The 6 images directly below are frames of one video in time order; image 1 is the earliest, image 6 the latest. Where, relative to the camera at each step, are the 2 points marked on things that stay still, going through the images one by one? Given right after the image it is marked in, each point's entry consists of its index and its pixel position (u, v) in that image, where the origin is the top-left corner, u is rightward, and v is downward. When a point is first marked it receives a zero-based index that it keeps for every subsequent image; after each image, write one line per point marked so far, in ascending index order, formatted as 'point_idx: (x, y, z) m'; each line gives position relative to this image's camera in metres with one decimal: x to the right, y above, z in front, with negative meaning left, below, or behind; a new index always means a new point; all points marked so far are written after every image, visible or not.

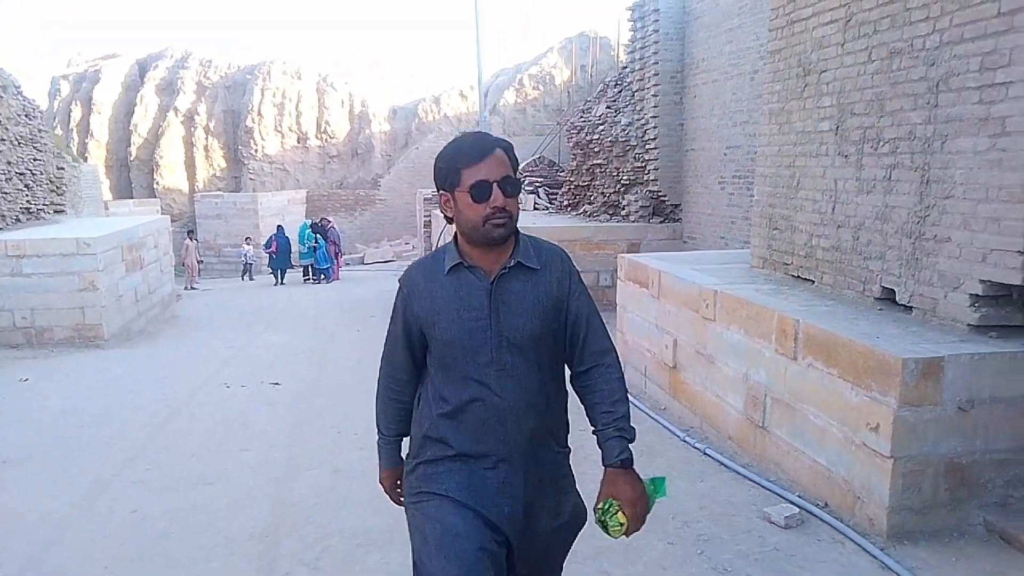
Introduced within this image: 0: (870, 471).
0: (+1.4, -0.7, +3.3) m
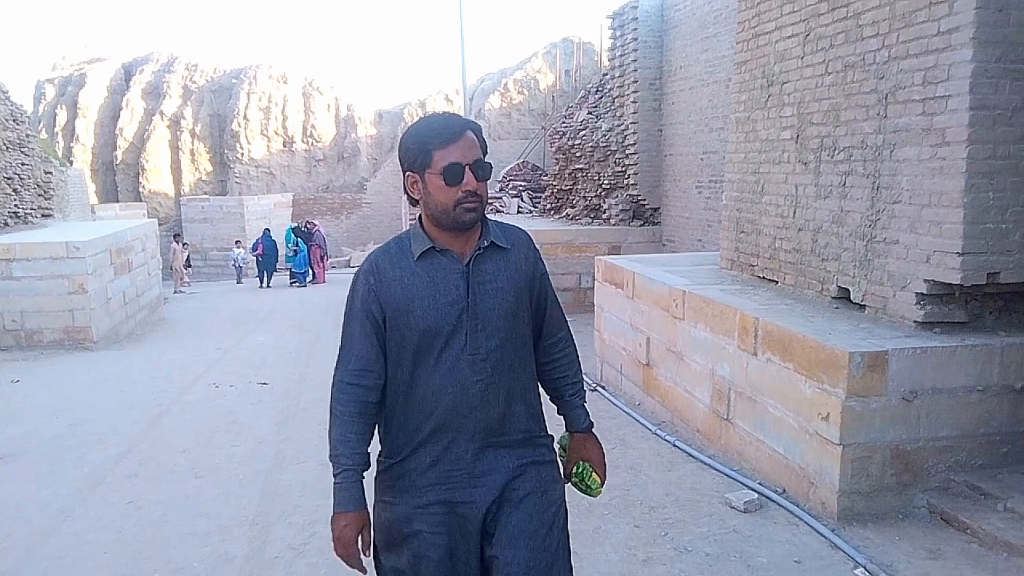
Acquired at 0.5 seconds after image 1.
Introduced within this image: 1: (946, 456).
0: (+1.3, -0.7, +3.6) m
1: (+1.8, -0.7, +3.5) m
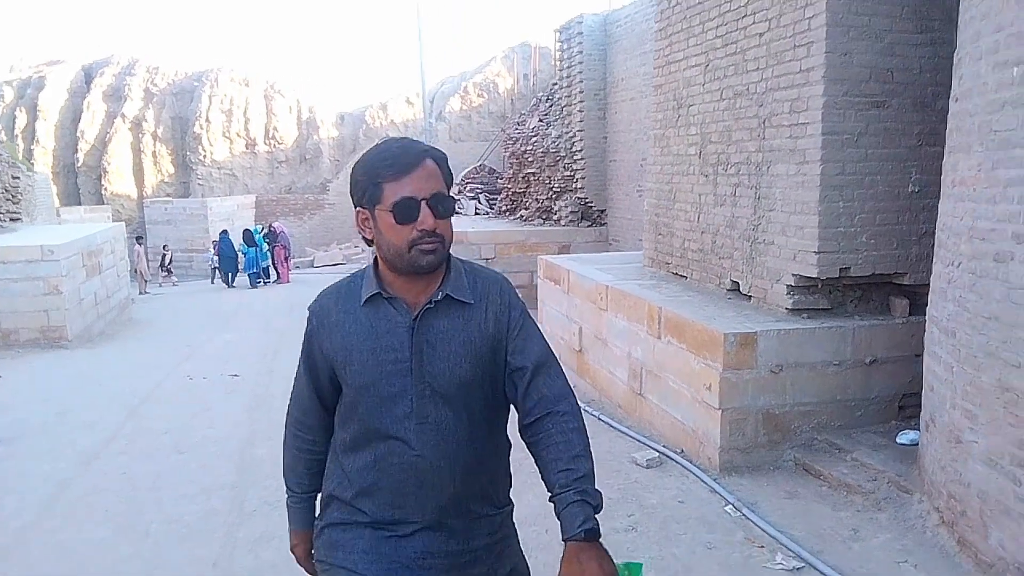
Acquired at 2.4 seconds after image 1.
0: (+1.0, -0.7, +4.3) m
1: (+1.5, -0.7, +4.3) m
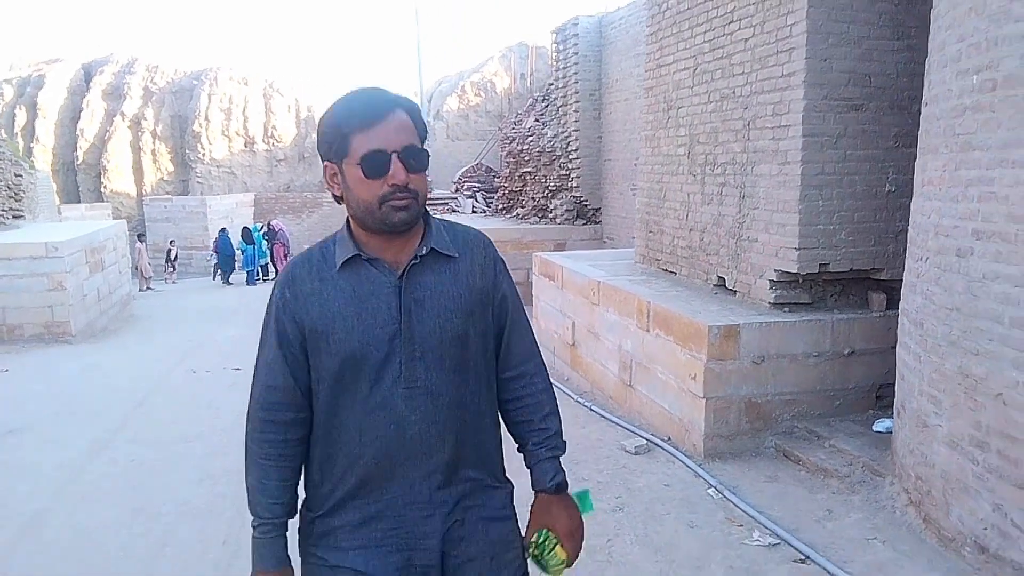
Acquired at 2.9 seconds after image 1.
0: (+1.0, -0.7, +4.5) m
1: (+1.5, -0.6, +4.5) m
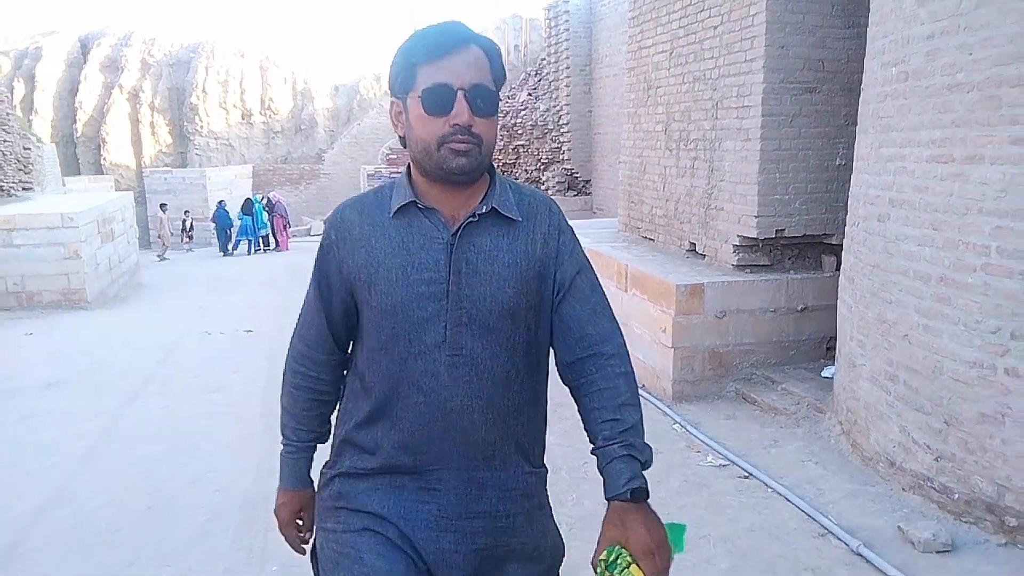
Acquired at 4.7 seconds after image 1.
0: (+0.9, -0.4, +5.1) m
1: (+1.5, -0.4, +5.2) m
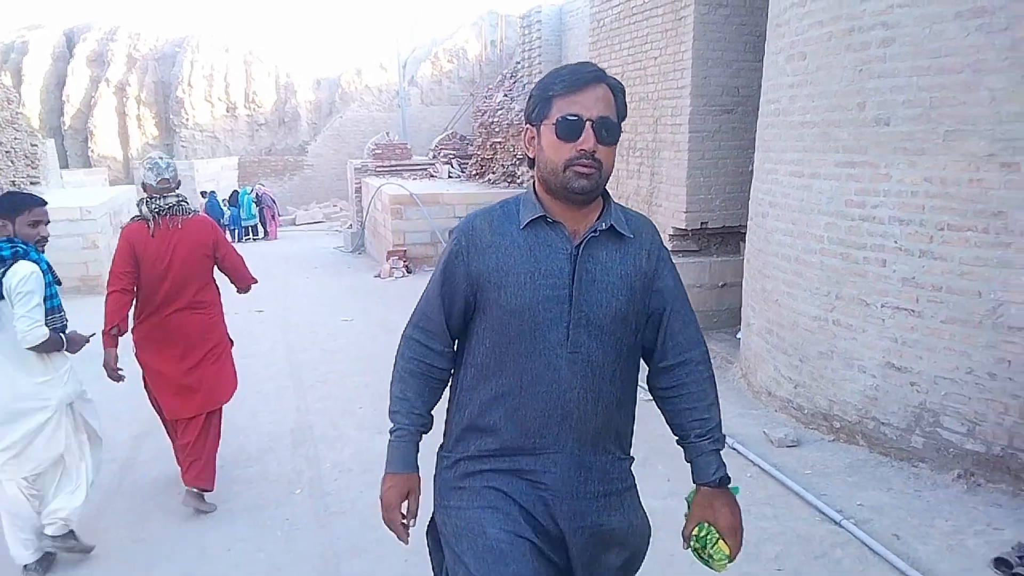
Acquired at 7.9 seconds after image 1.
0: (+0.8, -0.3, +6.5) m
1: (+1.3, -0.3, +6.5) m
